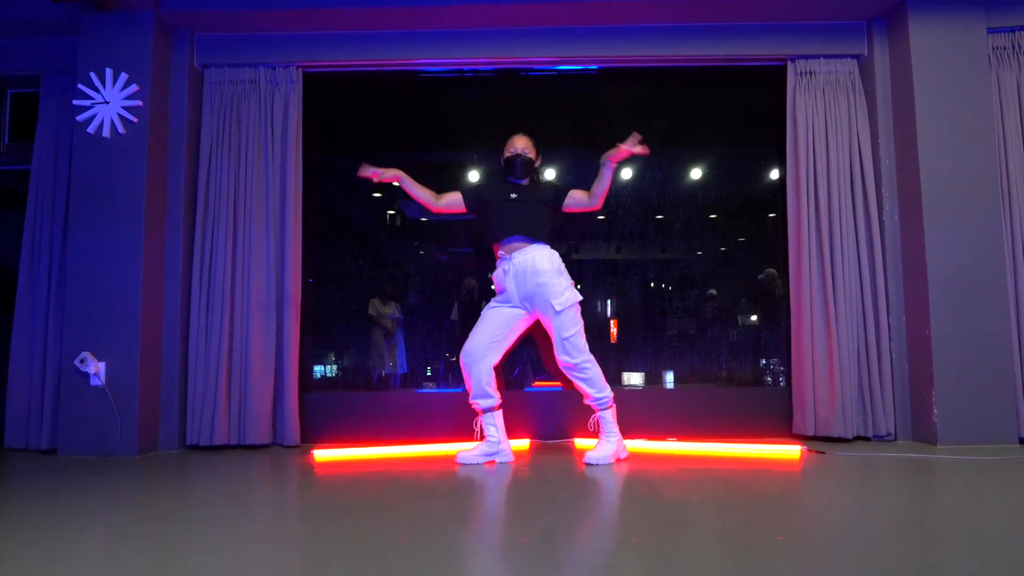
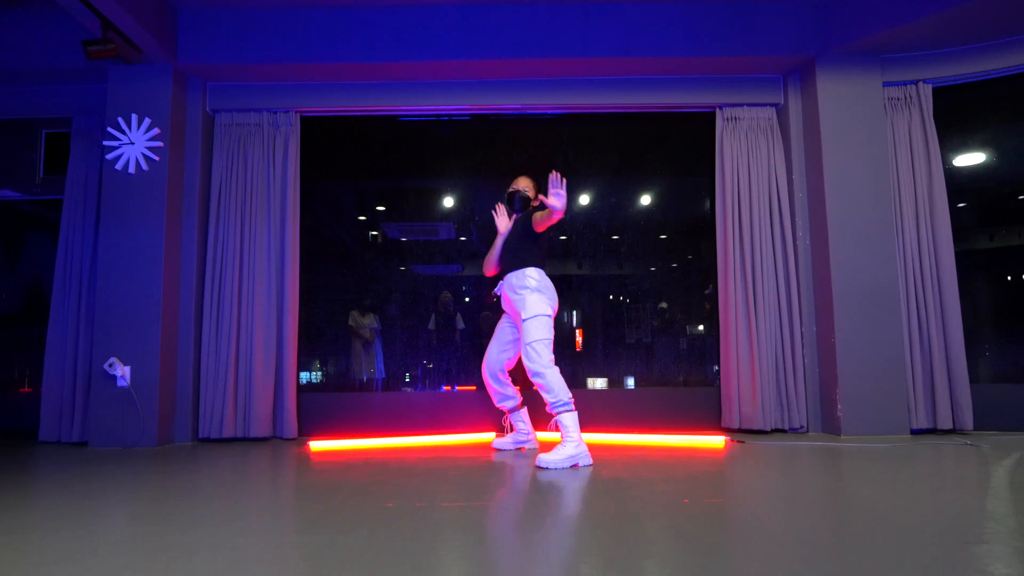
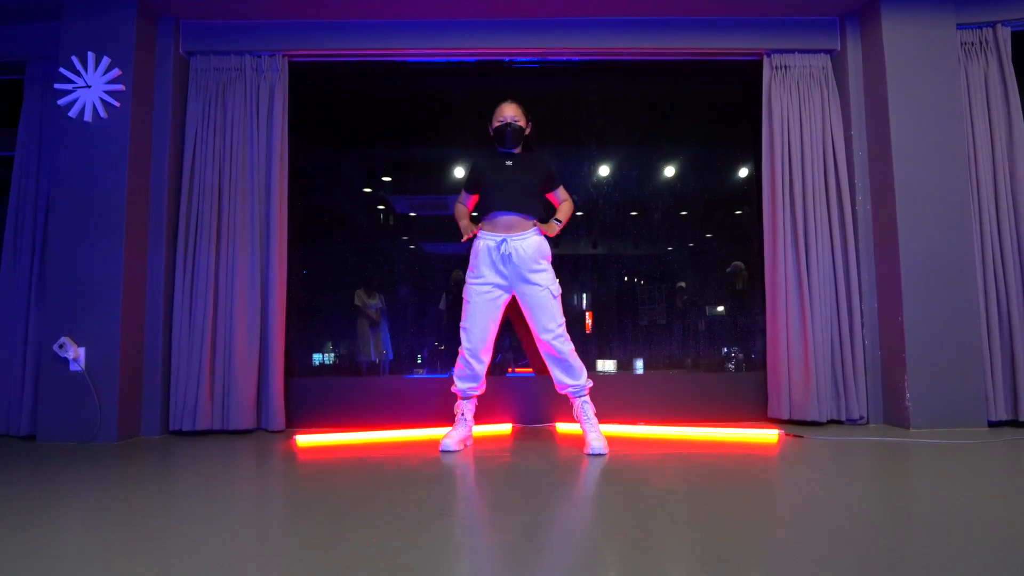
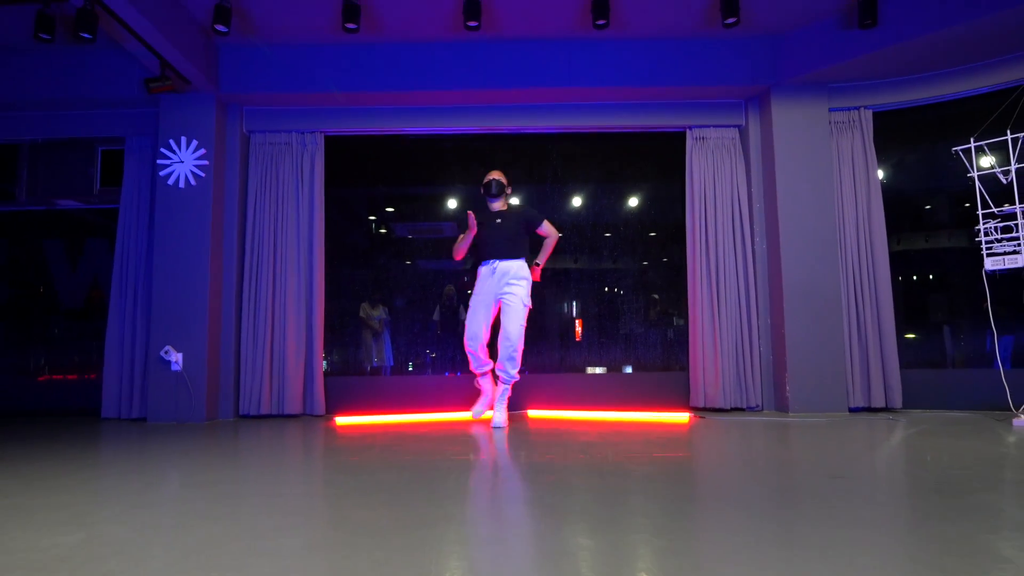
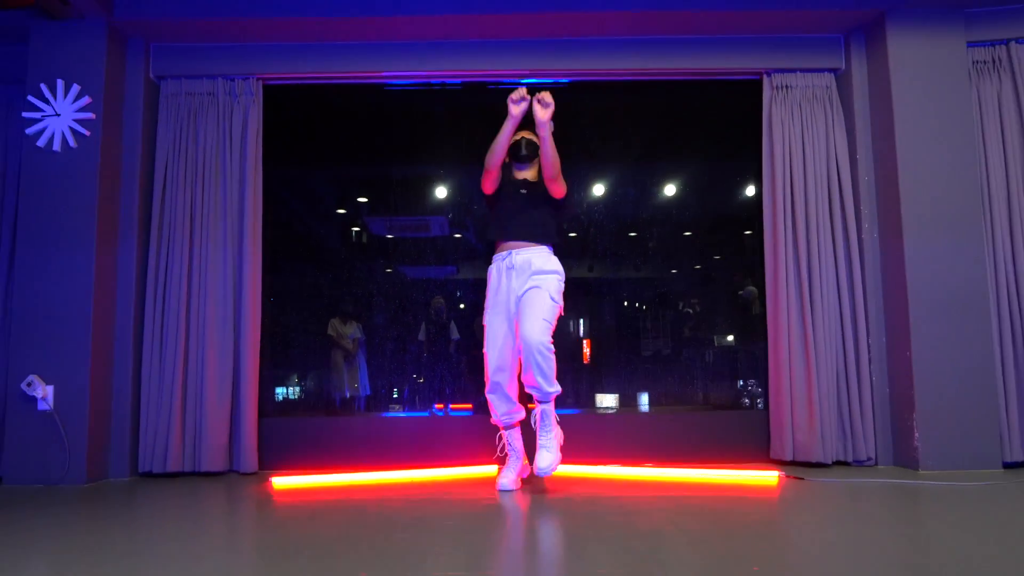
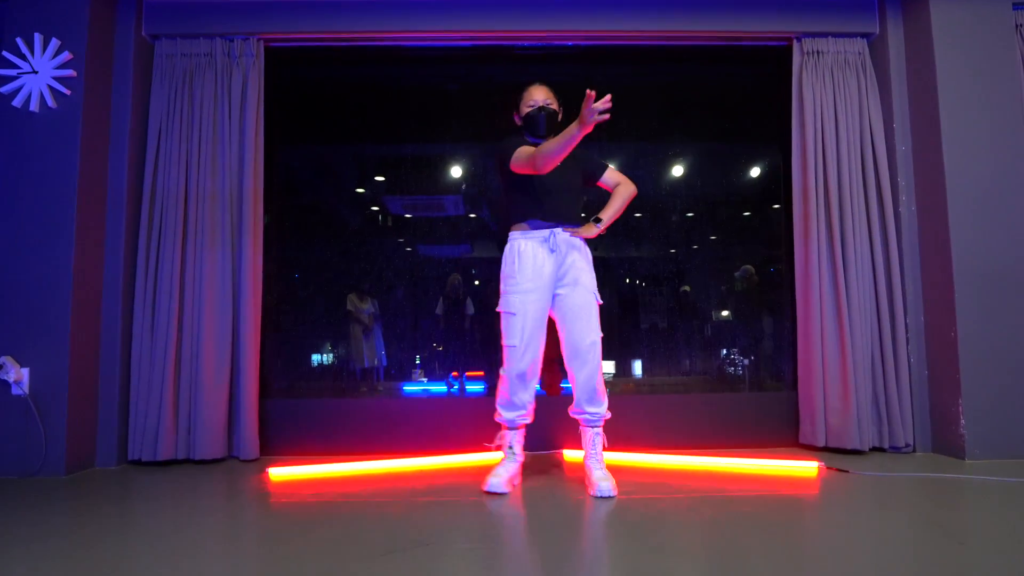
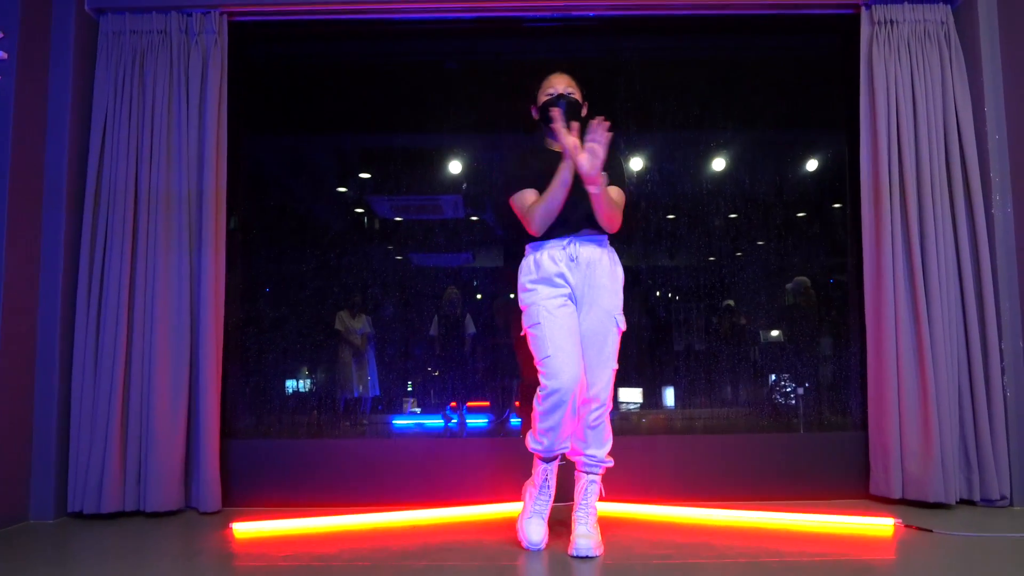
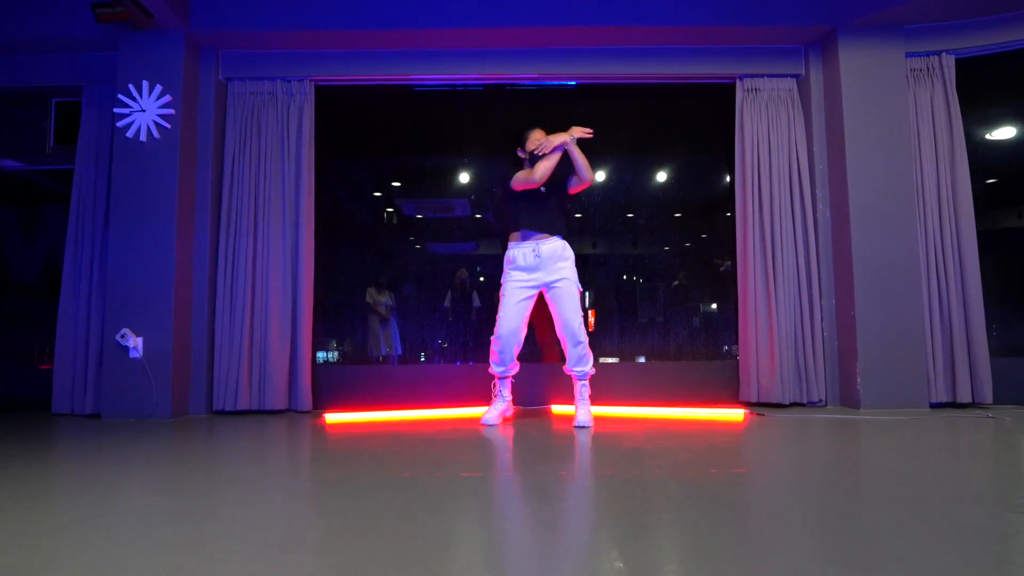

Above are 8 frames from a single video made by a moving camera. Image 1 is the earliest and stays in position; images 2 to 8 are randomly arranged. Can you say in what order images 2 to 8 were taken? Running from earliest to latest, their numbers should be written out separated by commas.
7, 5, 2, 4, 8, 3, 6
